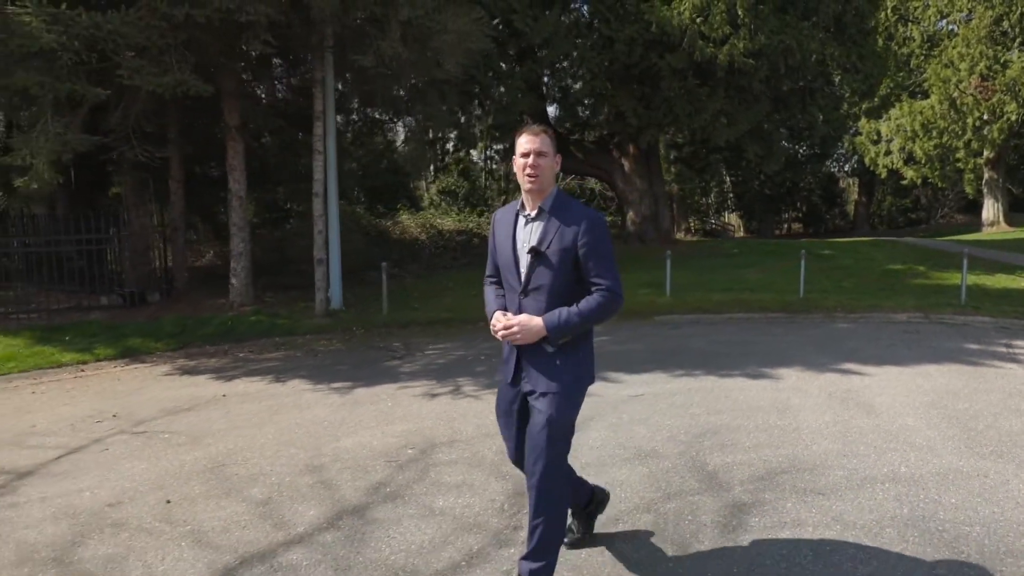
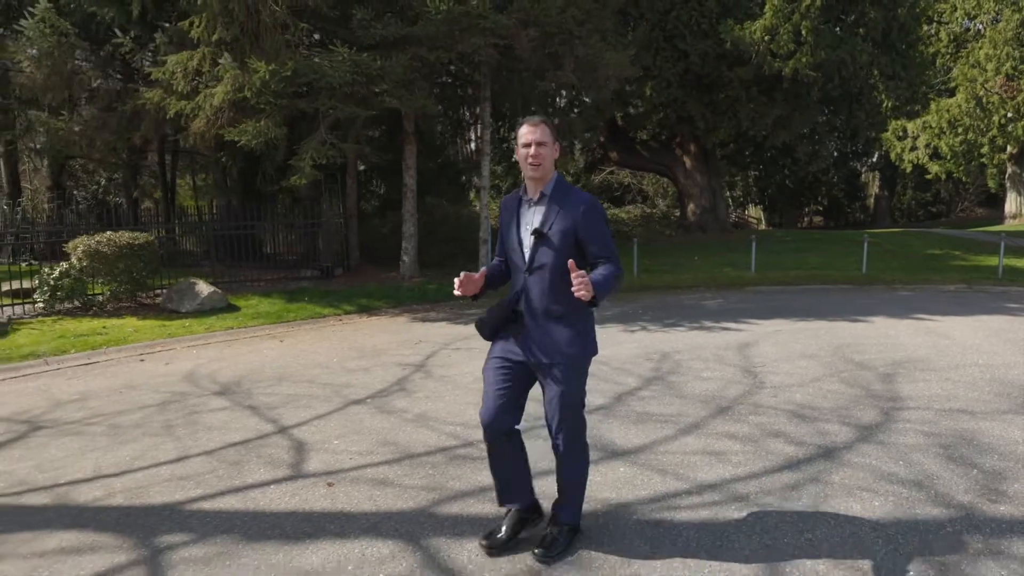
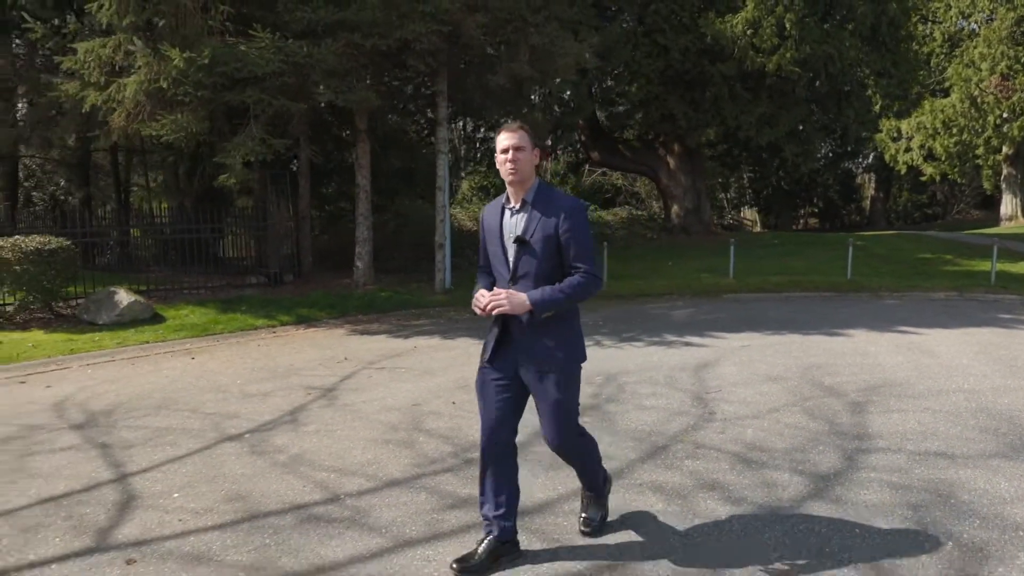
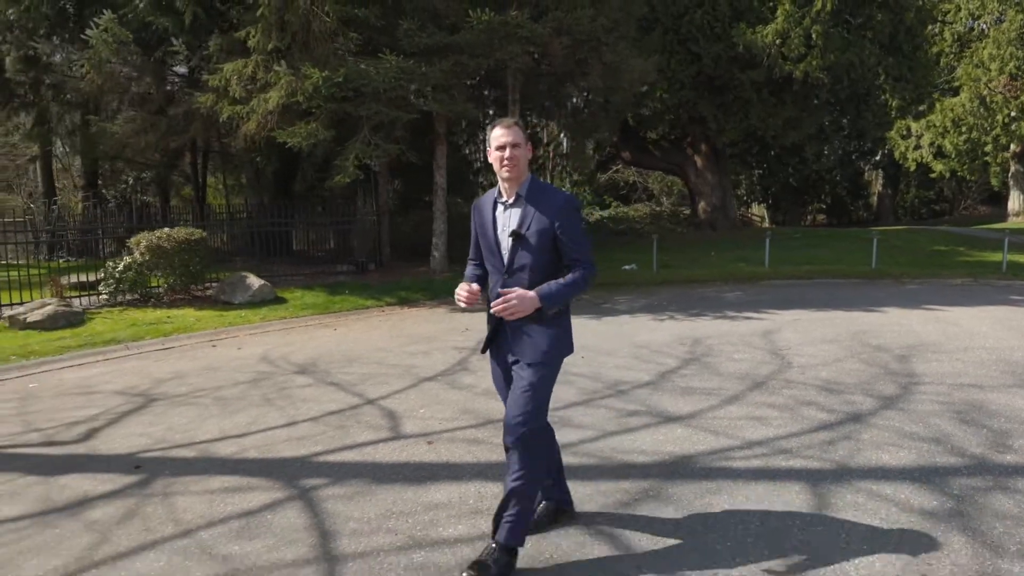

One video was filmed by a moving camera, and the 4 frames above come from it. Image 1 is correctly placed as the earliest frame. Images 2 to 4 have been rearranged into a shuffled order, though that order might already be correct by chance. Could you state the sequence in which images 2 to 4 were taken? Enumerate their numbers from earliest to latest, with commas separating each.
3, 2, 4
